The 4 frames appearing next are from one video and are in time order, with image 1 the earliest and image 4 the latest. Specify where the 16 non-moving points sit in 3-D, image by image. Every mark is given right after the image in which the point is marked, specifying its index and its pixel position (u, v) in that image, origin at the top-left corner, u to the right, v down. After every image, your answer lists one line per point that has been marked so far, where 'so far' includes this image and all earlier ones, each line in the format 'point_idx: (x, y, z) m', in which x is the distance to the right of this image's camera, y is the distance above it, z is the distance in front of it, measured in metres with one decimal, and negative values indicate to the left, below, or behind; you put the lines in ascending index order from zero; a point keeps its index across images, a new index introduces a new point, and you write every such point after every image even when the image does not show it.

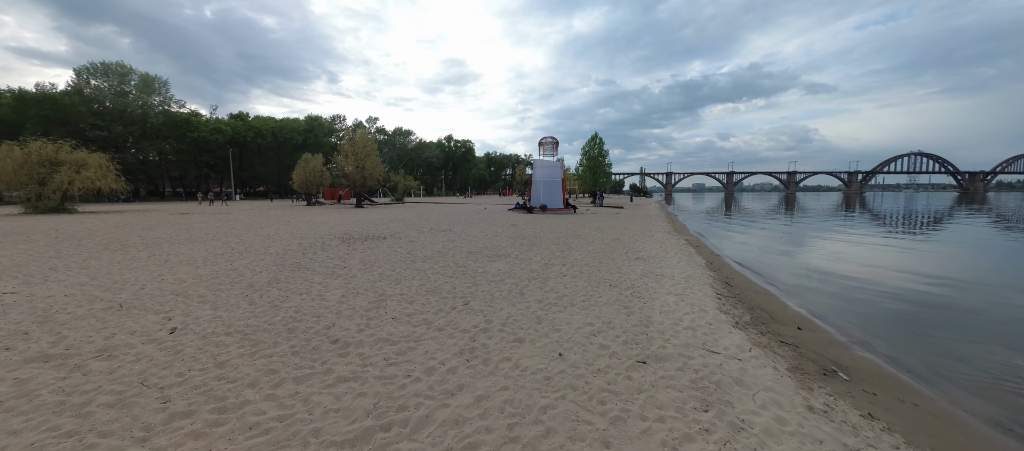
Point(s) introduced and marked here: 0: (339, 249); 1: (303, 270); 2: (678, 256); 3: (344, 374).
0: (-5.7, -0.8, +12.2) m
1: (-5.2, -1.1, +9.3) m
2: (+5.1, -0.9, +11.3) m
3: (-1.9, -1.7, +4.3) m
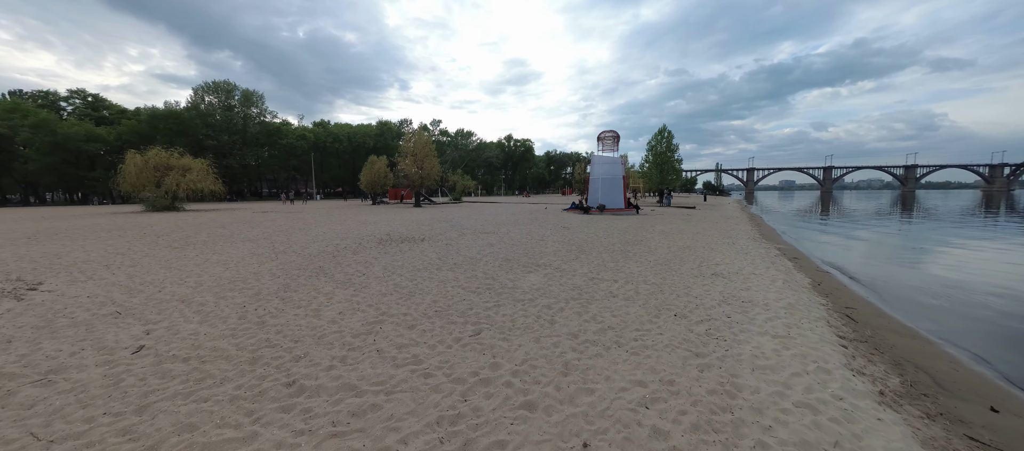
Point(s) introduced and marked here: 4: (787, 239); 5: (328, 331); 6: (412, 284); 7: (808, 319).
0: (-4.4, -0.8, +11.4) m
1: (-4.4, -1.1, +8.5) m
2: (+6.1, -1.1, +8.8) m
3: (-2.0, -1.8, +3.0) m
4: (+13.5, -0.7, +18.0) m
5: (-2.6, -1.5, +5.3) m
6: (-2.1, -1.2, +7.6) m
7: (+4.5, -1.4, +5.7) m
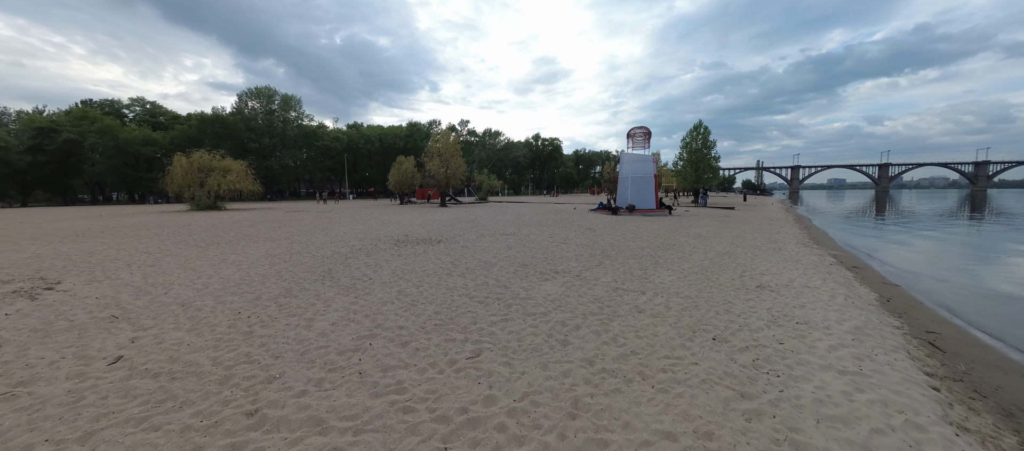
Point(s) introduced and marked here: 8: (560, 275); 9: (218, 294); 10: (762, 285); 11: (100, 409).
0: (-3.8, -0.8, +11.0) m
1: (-4.1, -1.2, +8.1) m
2: (+6.4, -1.2, +7.6) m
3: (-2.1, -1.8, +2.4) m
4: (+14.5, -0.9, +16.2) m
5: (-2.6, -1.6, +4.8) m
6: (-1.8, -1.3, +7.0) m
7: (+4.6, -1.5, +4.6) m
8: (+1.1, -1.1, +8.2) m
9: (-5.7, -1.4, +7.2) m
10: (+4.9, -1.2, +7.3) m
11: (-4.0, -1.8, +3.6) m
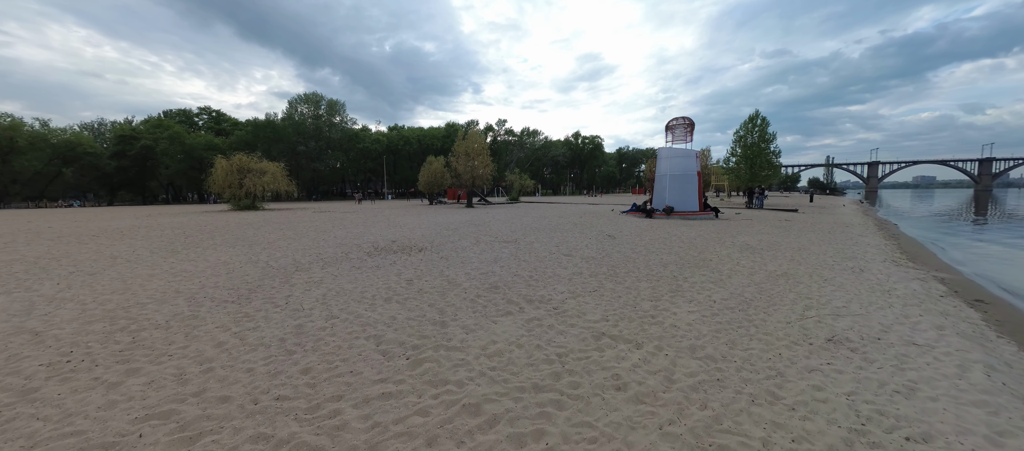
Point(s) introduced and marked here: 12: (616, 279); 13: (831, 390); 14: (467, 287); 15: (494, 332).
0: (-4.2, -1.0, +9.4) m
1: (-4.8, -1.3, +6.5) m
2: (+5.6, -1.4, +4.7) m
3: (-3.5, -2.0, +0.7) m
4: (+14.6, -1.2, +12.4) m
5: (-3.7, -1.7, +3.1) m
6: (-2.7, -1.4, +5.2) m
7: (+3.5, -1.7, +2.0) m
8: (+0.3, -1.3, +6.0) m
9: (-6.5, -1.5, +5.8) m
10: (+4.1, -1.4, +4.7) m
11: (-5.3, -1.9, +2.1) m
12: (+2.1, -1.1, +7.7) m
13: (+3.1, -1.5, +3.6) m
14: (-0.8, -1.2, +7.1) m
15: (-0.2, -1.4, +5.0) m
